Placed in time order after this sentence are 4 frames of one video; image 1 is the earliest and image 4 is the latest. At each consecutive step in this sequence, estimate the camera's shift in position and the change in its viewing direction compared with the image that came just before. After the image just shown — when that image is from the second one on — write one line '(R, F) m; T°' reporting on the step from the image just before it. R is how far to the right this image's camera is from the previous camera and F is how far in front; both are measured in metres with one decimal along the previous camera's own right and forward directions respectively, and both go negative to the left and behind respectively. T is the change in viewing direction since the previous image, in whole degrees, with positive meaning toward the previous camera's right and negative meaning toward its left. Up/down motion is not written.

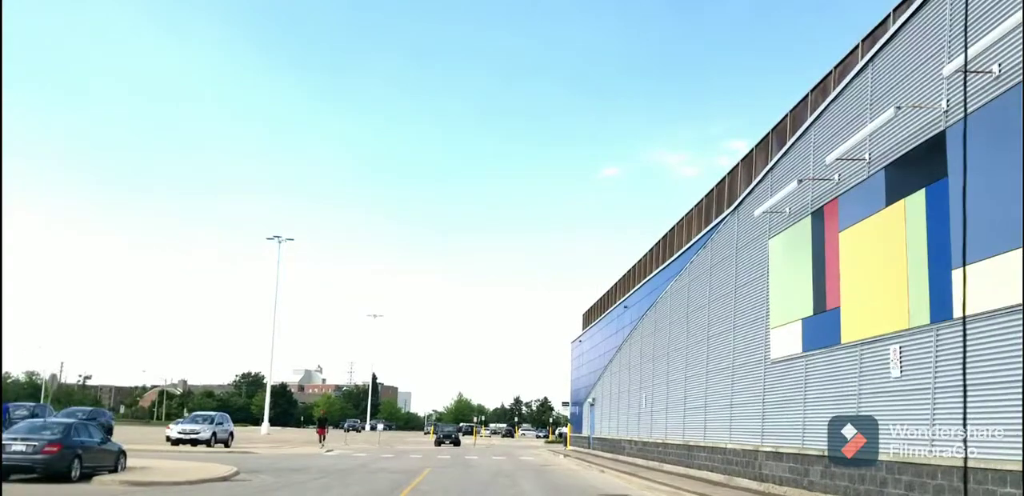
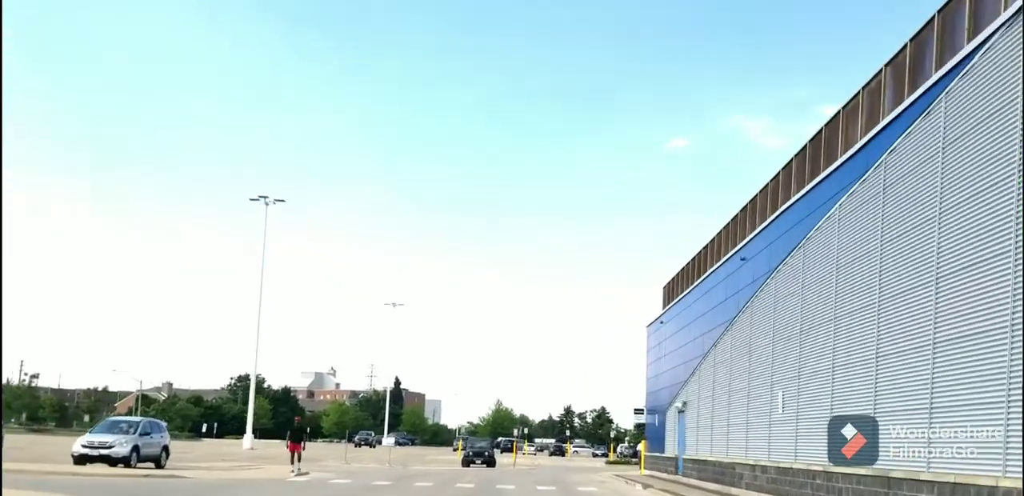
(-1.5, +13.0) m; -1°
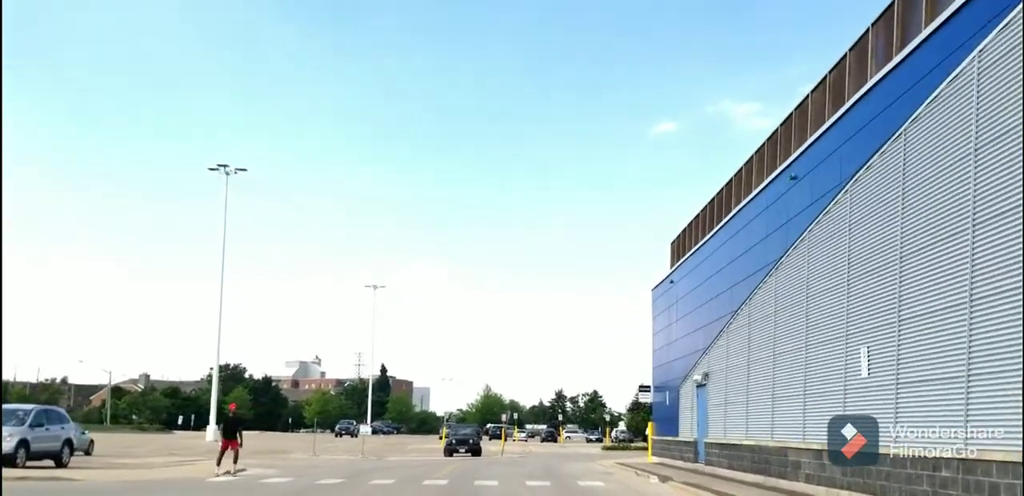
(+0.3, +6.0) m; +1°
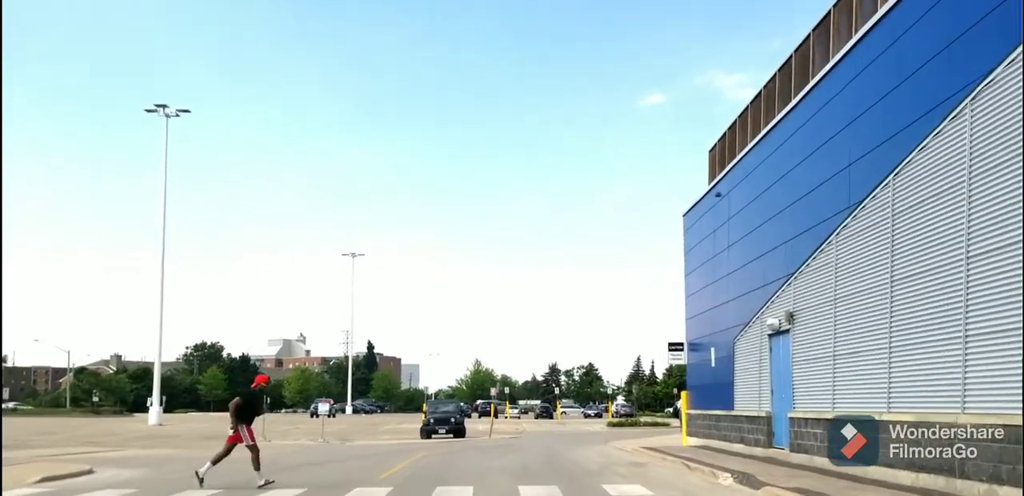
(+0.2, +8.8) m; +1°
